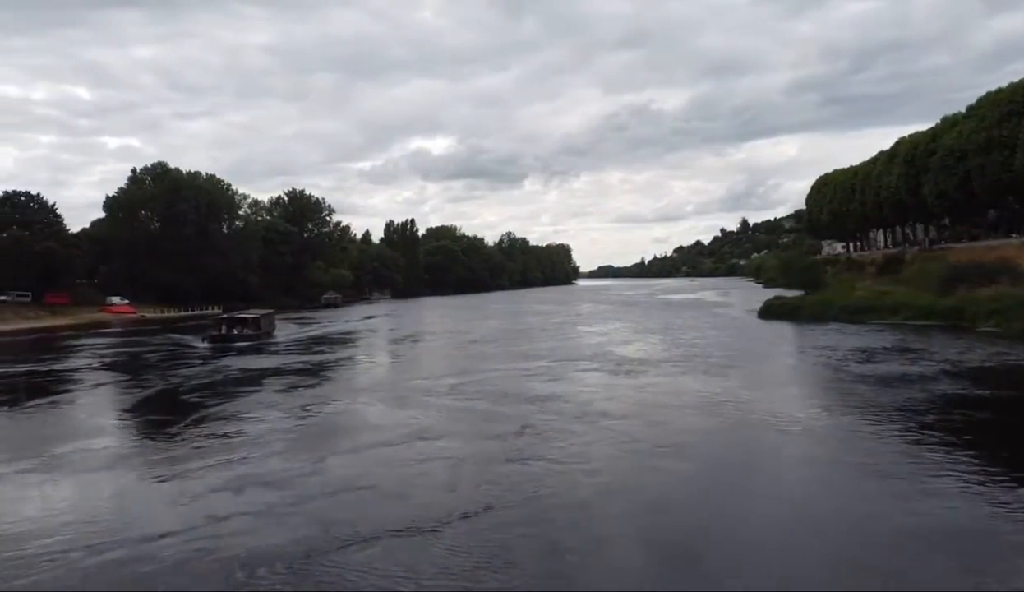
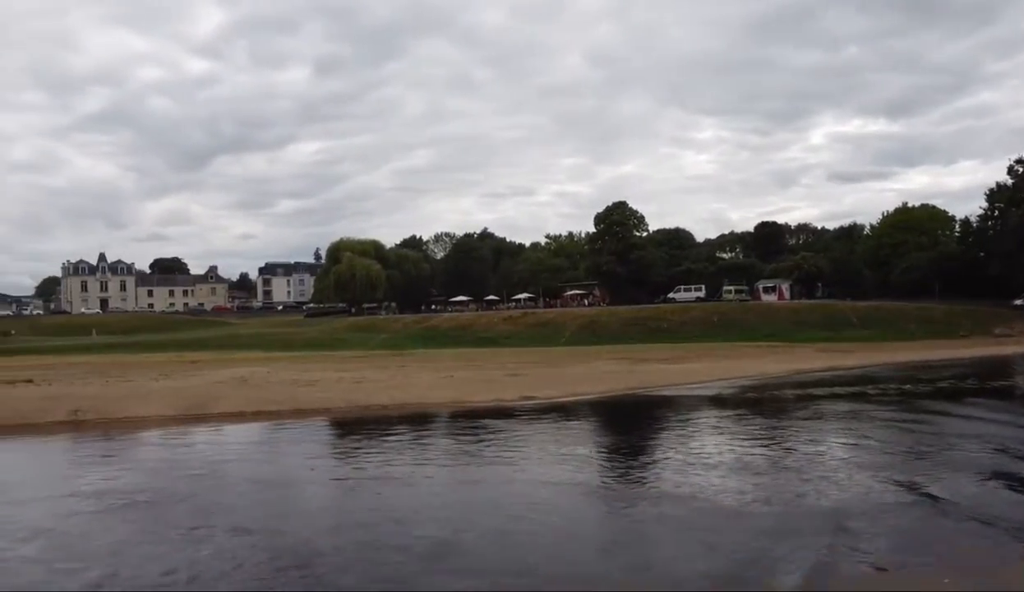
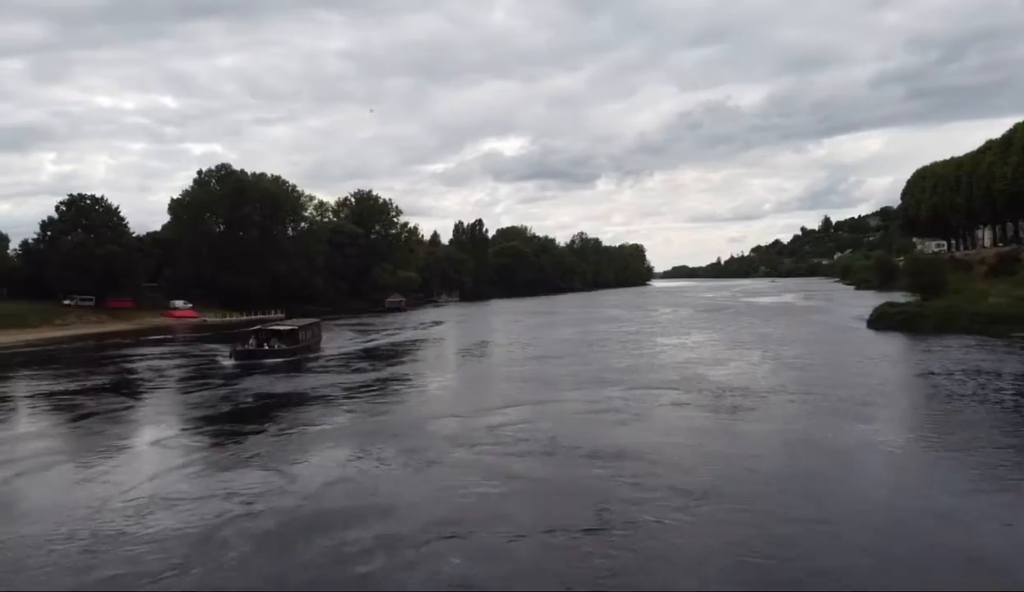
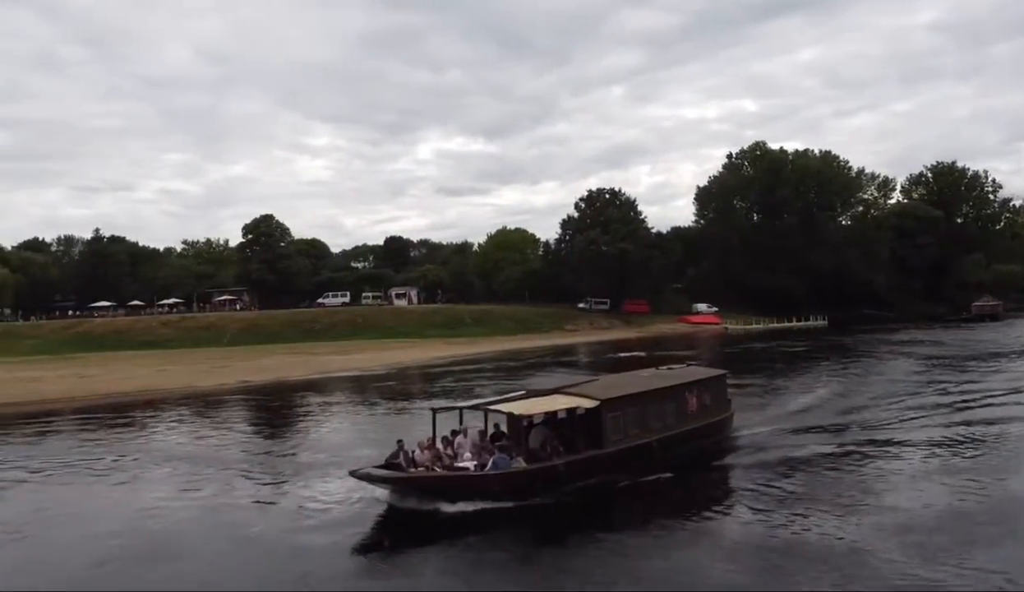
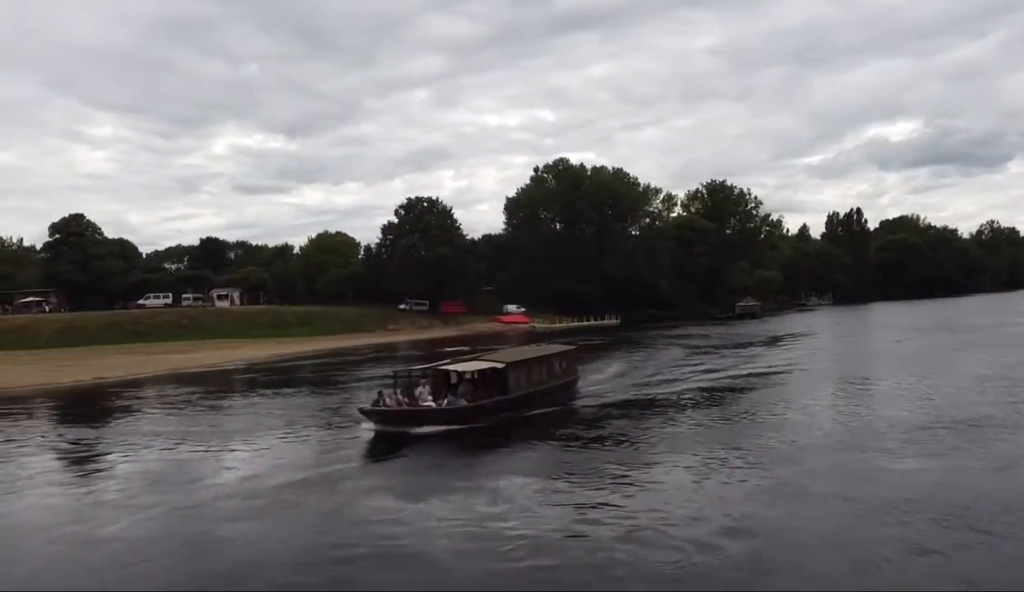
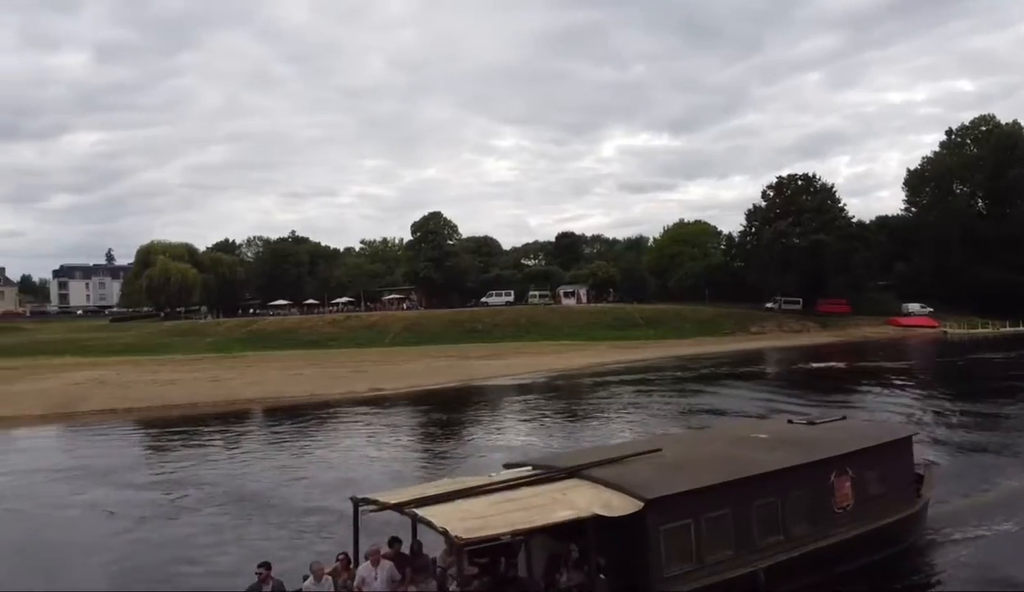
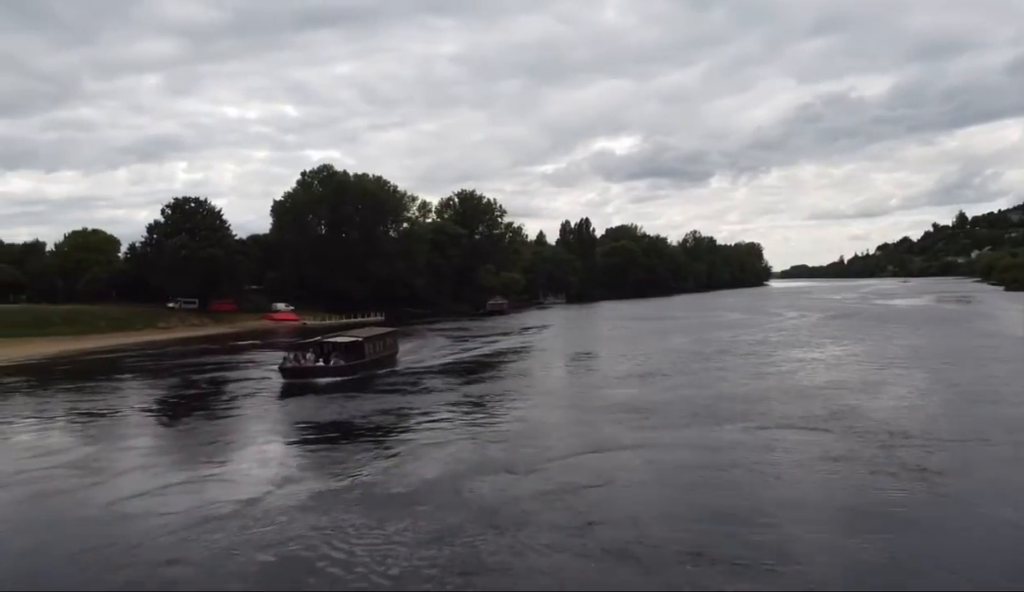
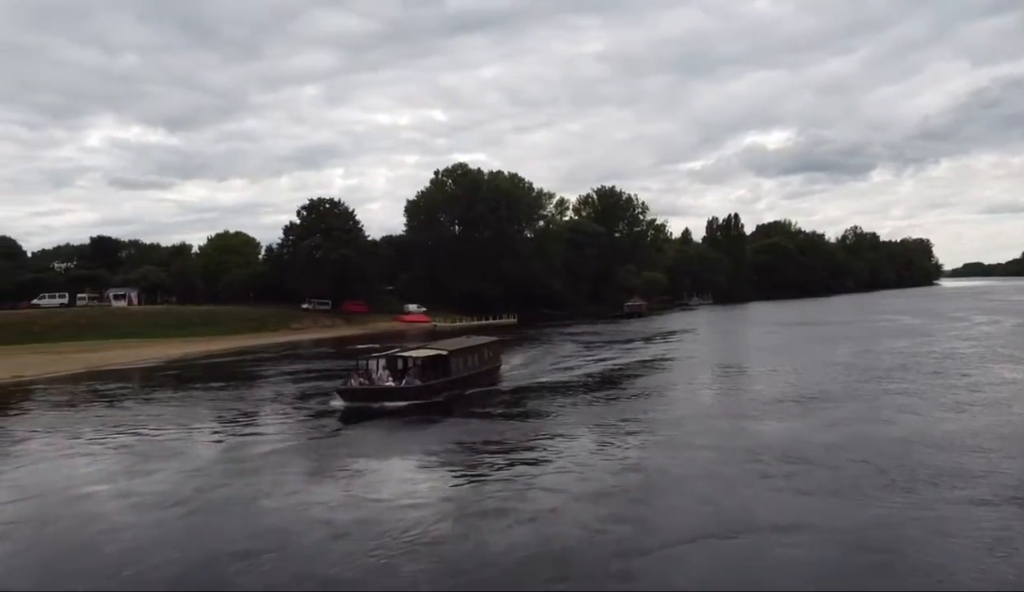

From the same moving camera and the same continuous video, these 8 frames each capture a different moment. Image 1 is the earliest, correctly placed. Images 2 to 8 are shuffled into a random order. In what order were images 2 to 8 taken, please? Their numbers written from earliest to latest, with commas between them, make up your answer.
3, 7, 8, 5, 4, 6, 2
